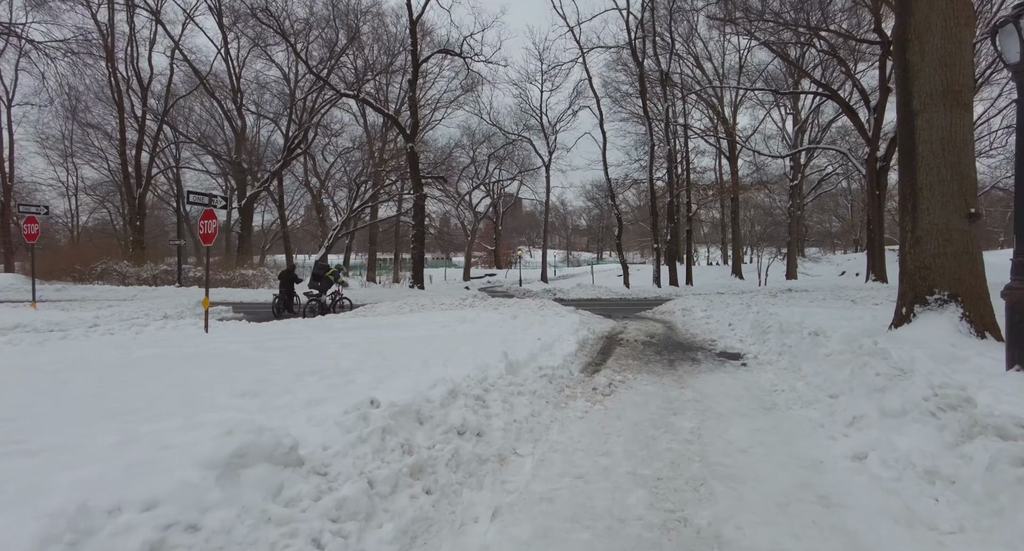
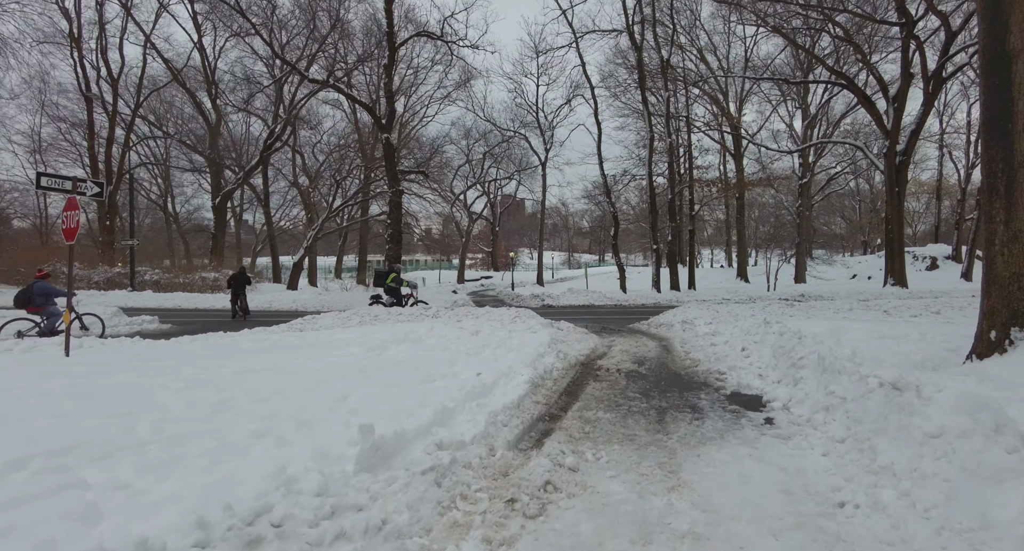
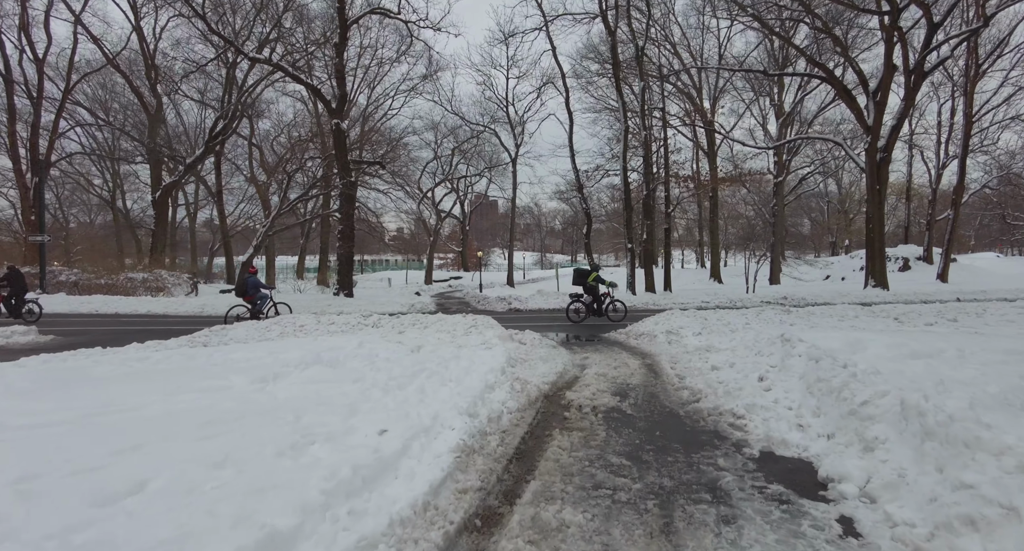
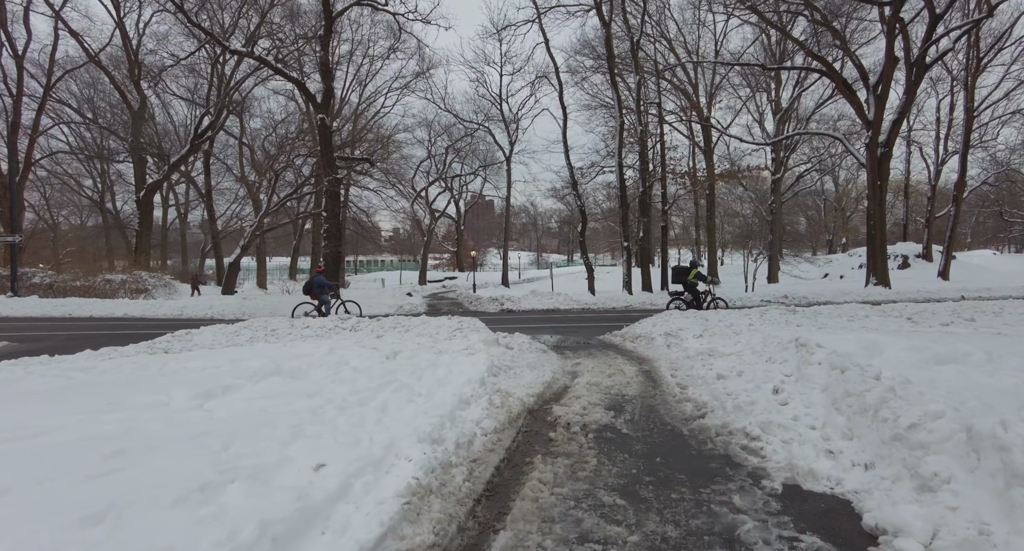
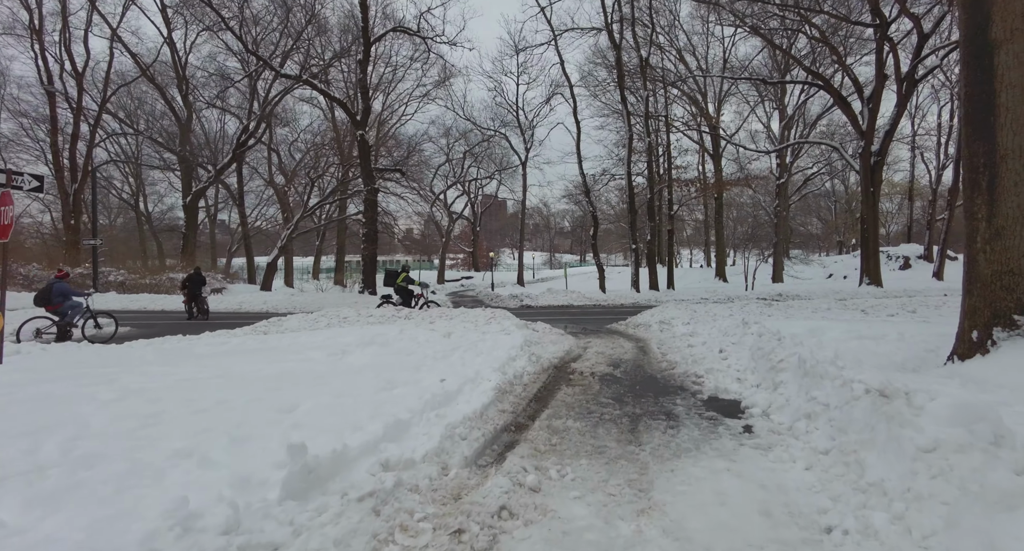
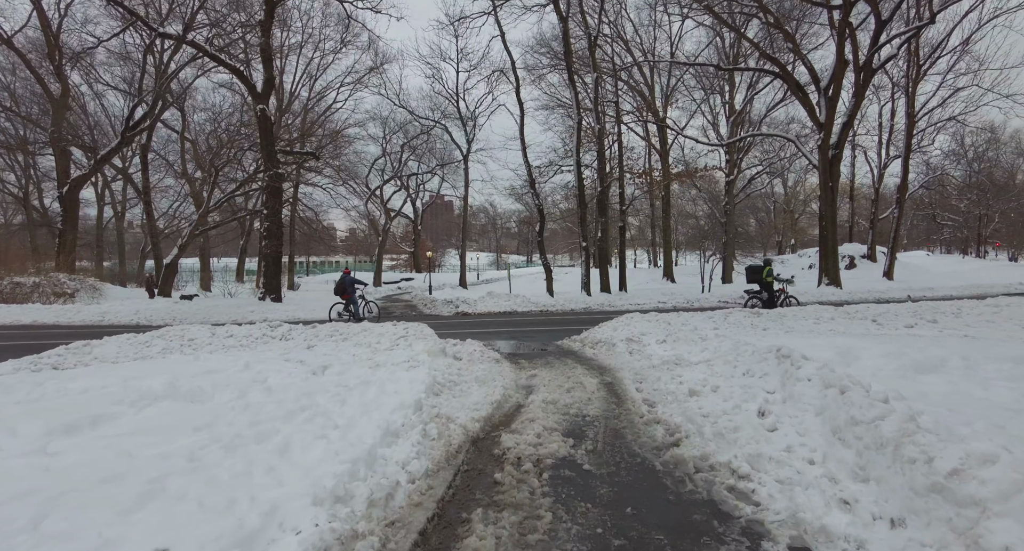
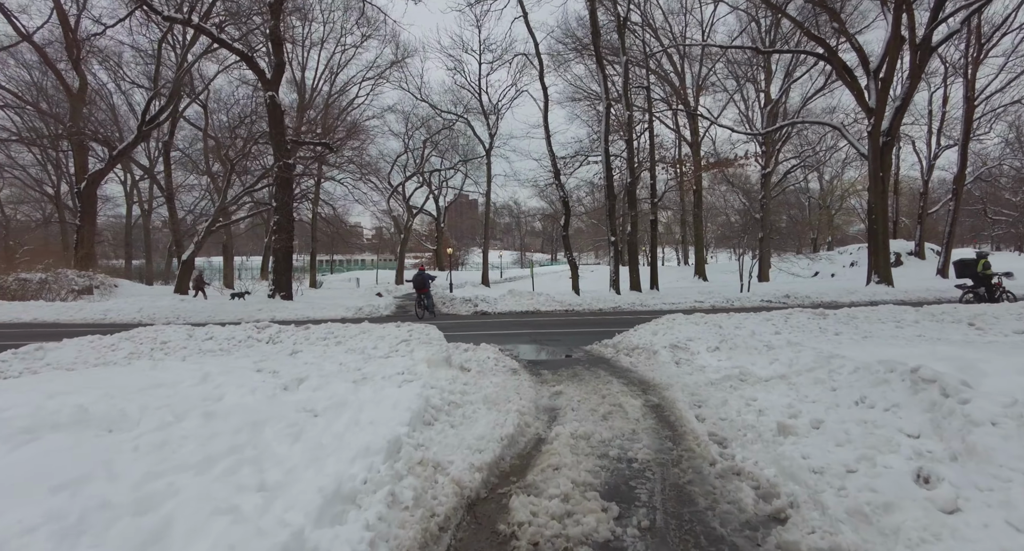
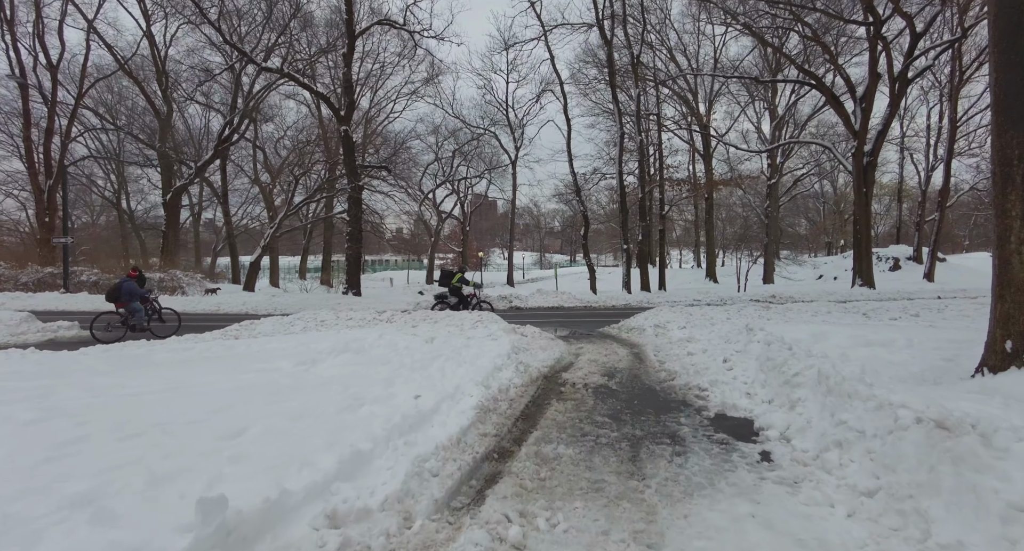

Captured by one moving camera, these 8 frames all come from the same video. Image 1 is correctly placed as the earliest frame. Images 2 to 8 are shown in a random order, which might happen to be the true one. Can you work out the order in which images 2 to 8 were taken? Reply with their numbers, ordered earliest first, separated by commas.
2, 5, 8, 3, 4, 6, 7
